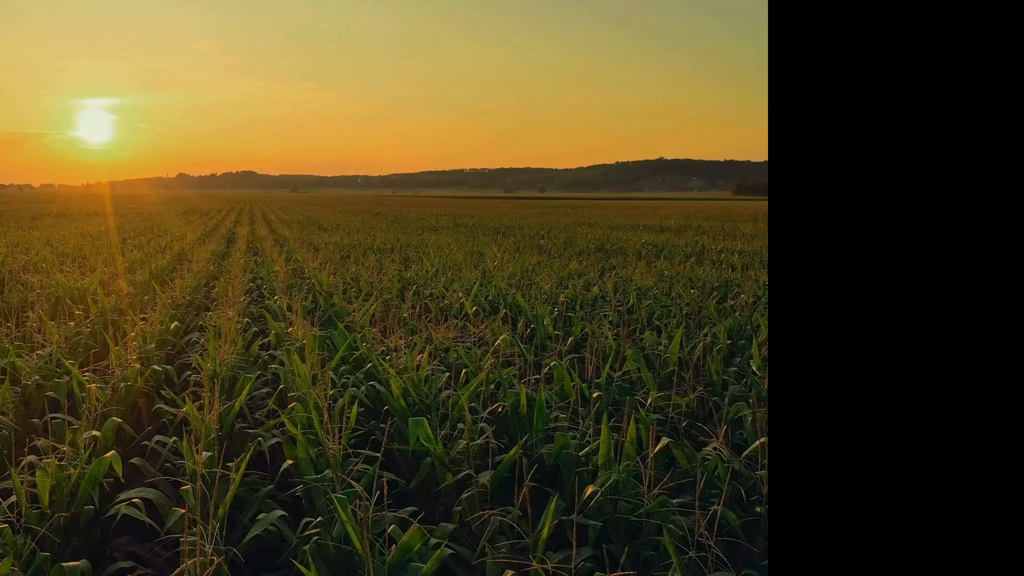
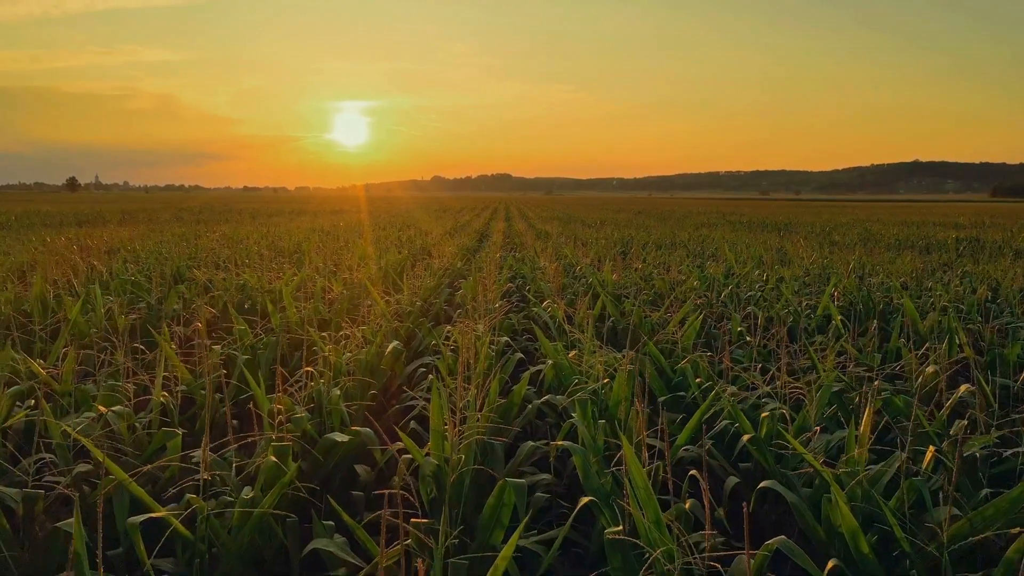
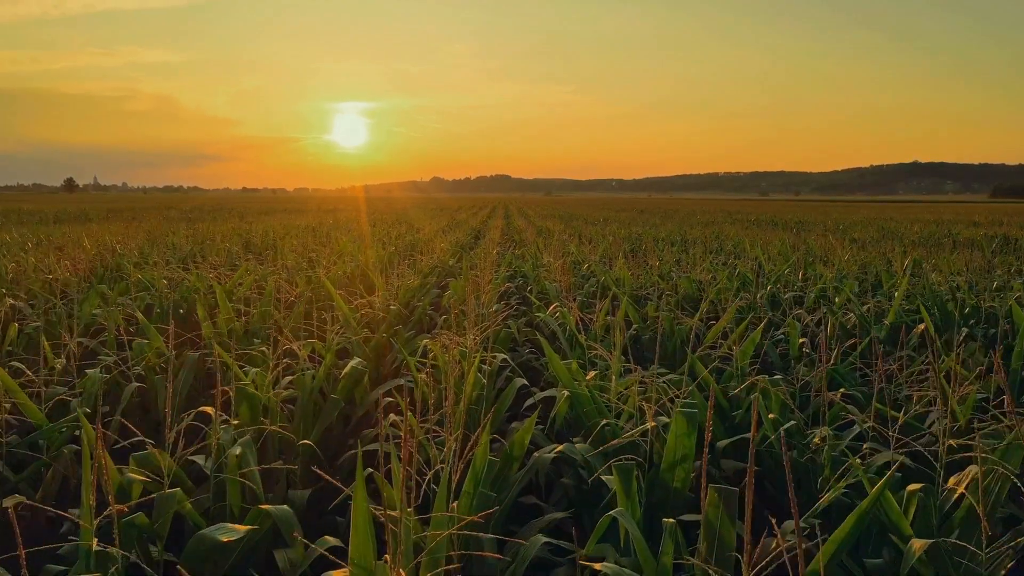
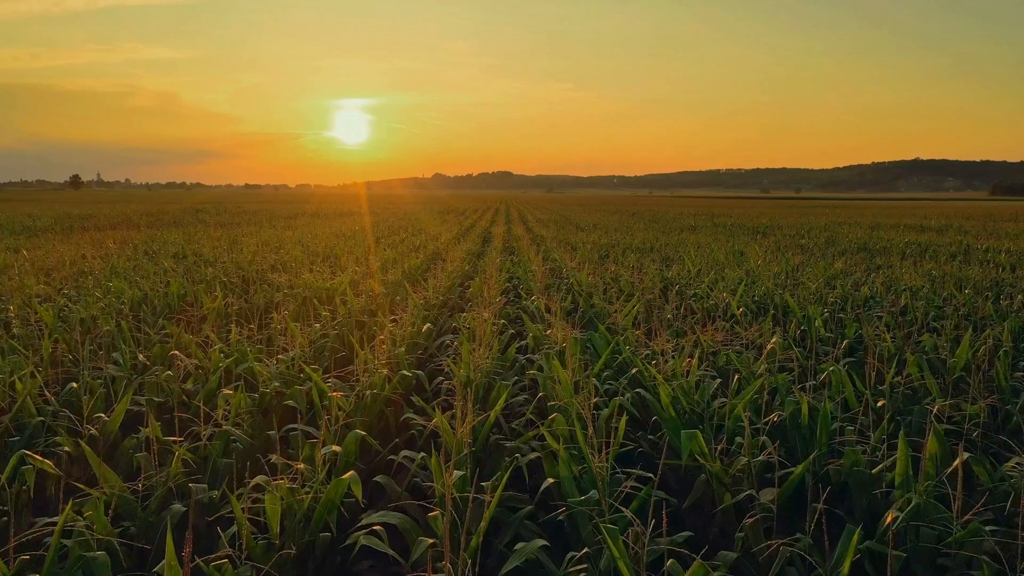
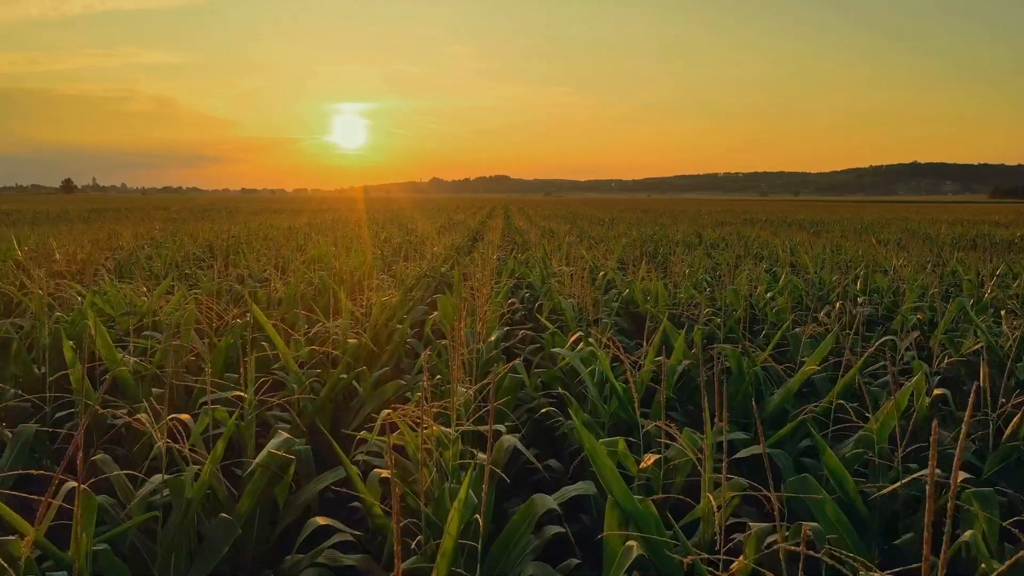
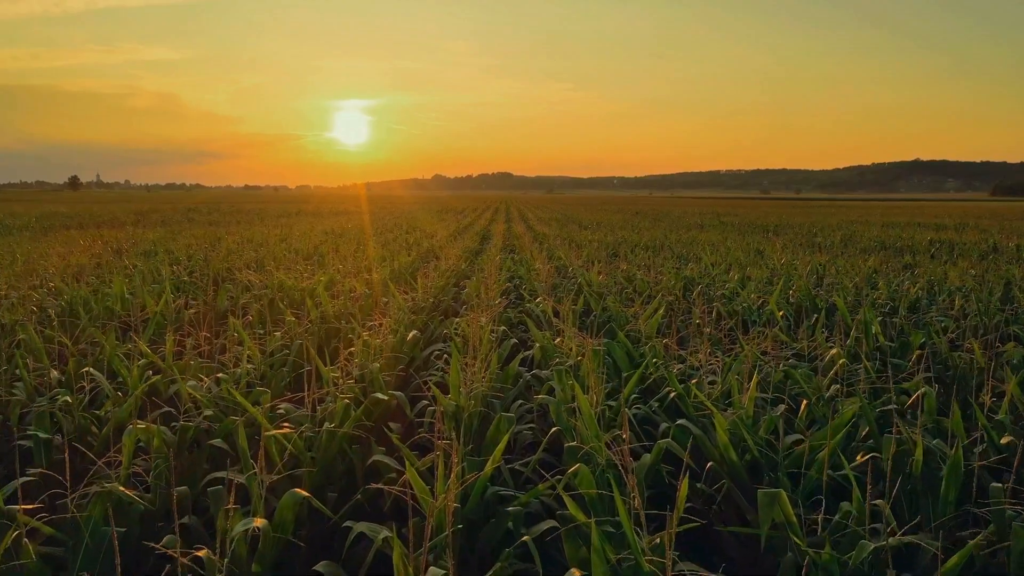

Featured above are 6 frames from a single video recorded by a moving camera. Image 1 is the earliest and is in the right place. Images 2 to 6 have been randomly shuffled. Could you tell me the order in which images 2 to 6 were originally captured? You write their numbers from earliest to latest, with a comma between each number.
4, 6, 2, 3, 5
